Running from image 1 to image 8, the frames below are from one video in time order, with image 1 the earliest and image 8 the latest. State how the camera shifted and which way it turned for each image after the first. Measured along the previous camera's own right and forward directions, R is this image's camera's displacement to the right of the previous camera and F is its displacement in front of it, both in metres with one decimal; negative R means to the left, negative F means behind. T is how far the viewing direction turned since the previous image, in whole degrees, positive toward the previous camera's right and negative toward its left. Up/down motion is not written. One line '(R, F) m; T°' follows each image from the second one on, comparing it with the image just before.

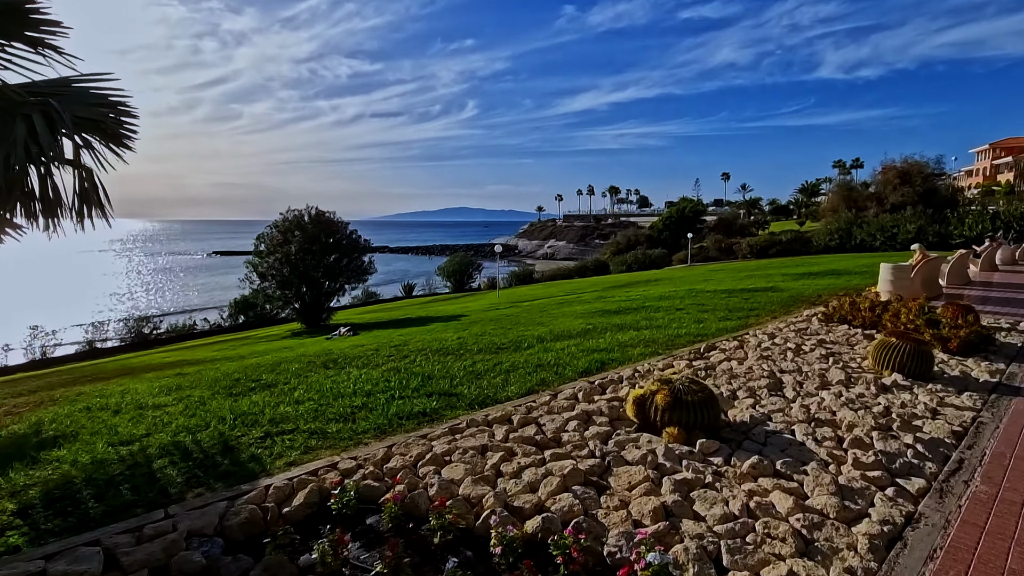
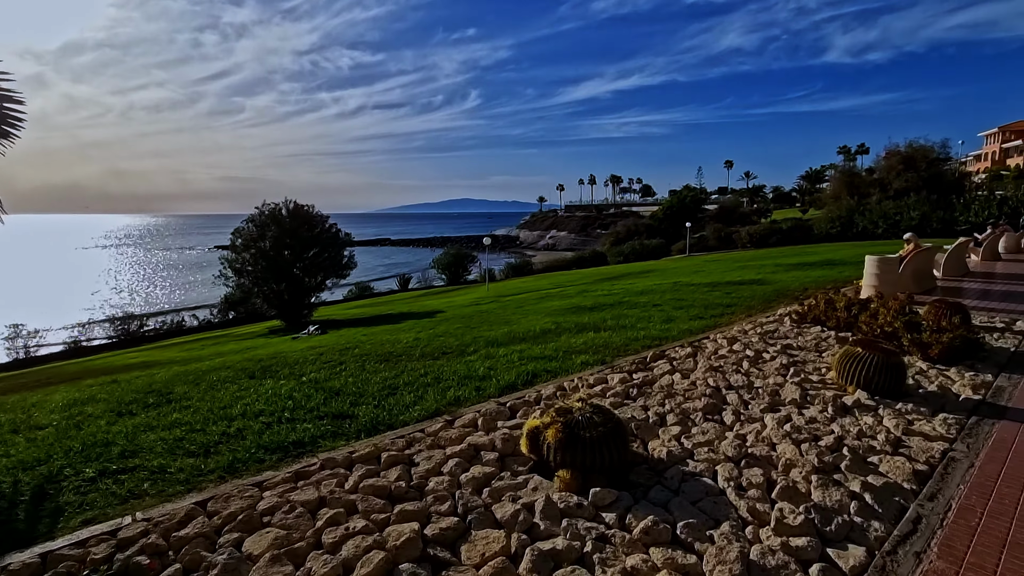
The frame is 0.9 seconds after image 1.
(+1.0, +0.8) m; -1°
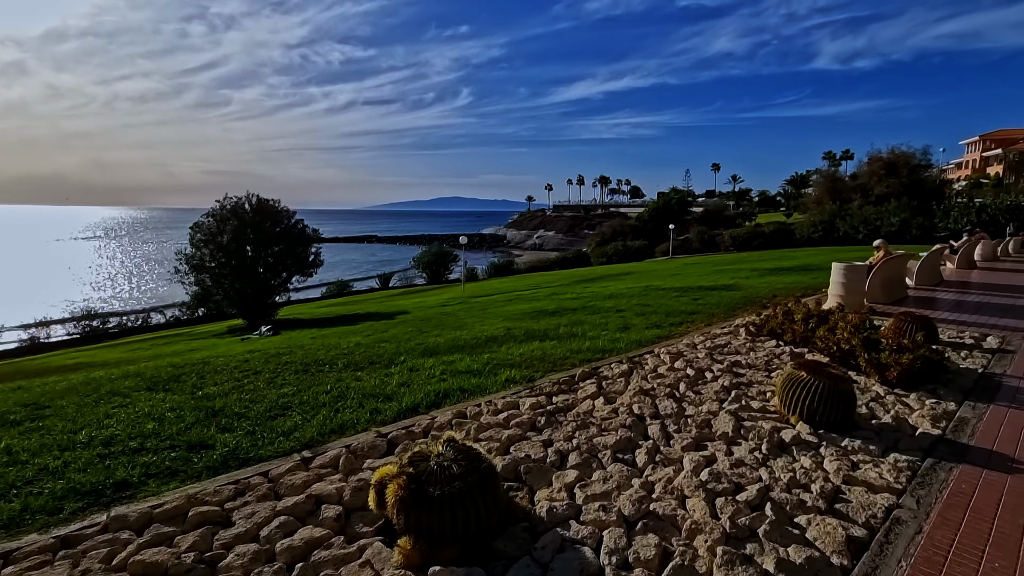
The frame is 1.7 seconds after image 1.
(+0.8, +0.7) m; +1°
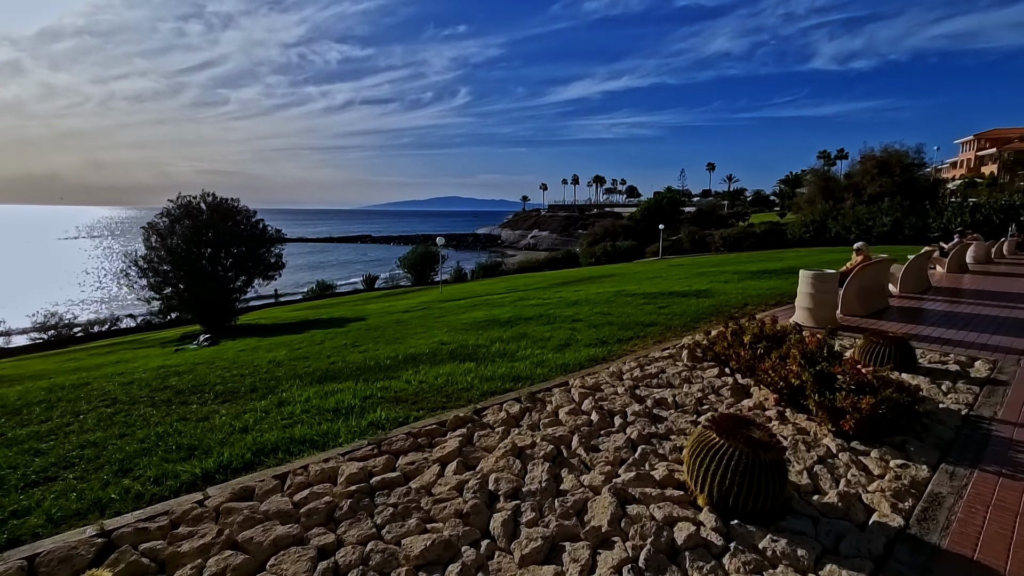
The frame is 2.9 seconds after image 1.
(+1.2, +1.2) m; 0°
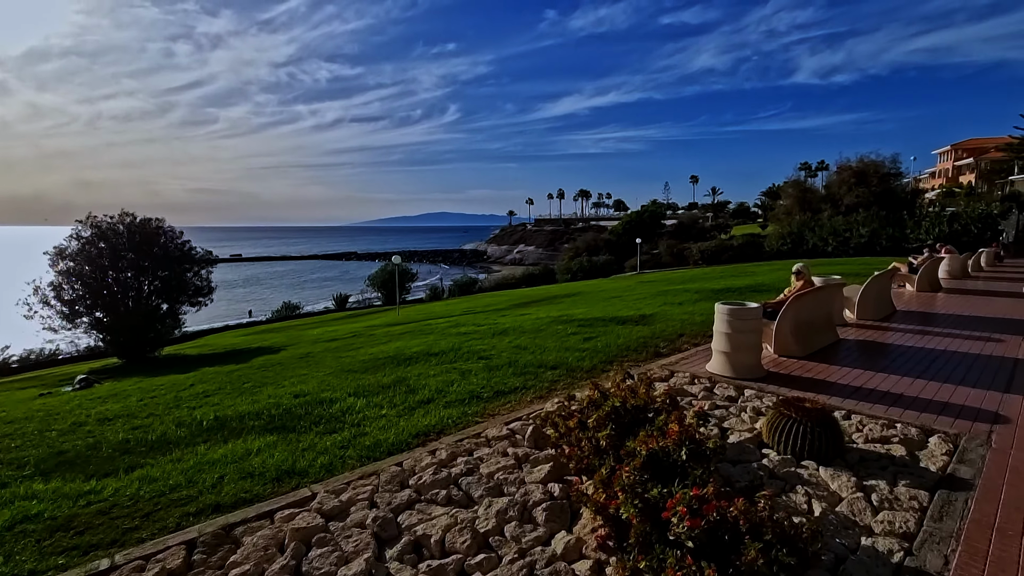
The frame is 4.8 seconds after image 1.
(+1.9, +1.7) m; +1°
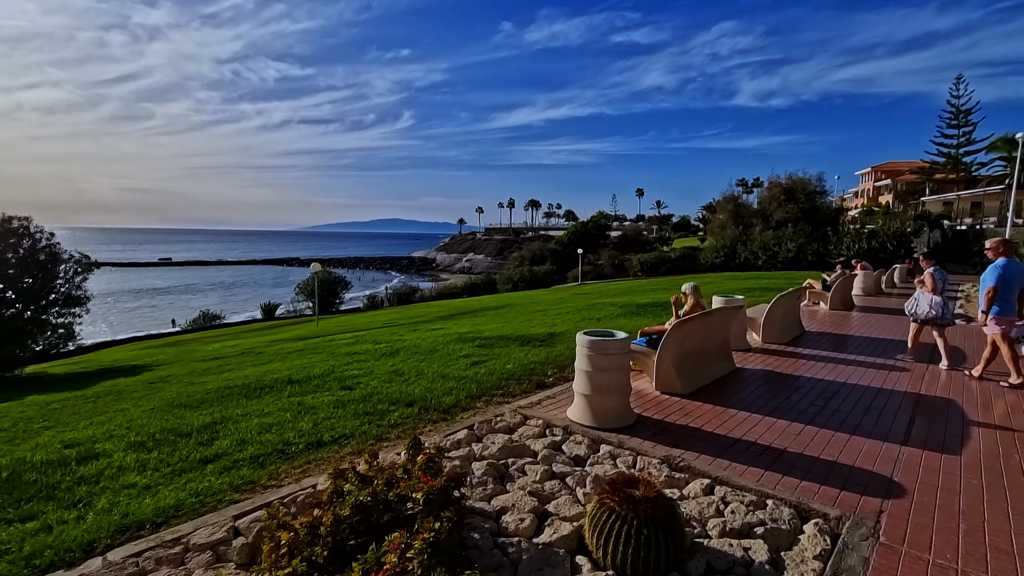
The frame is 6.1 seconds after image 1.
(+1.4, +1.2) m; +5°
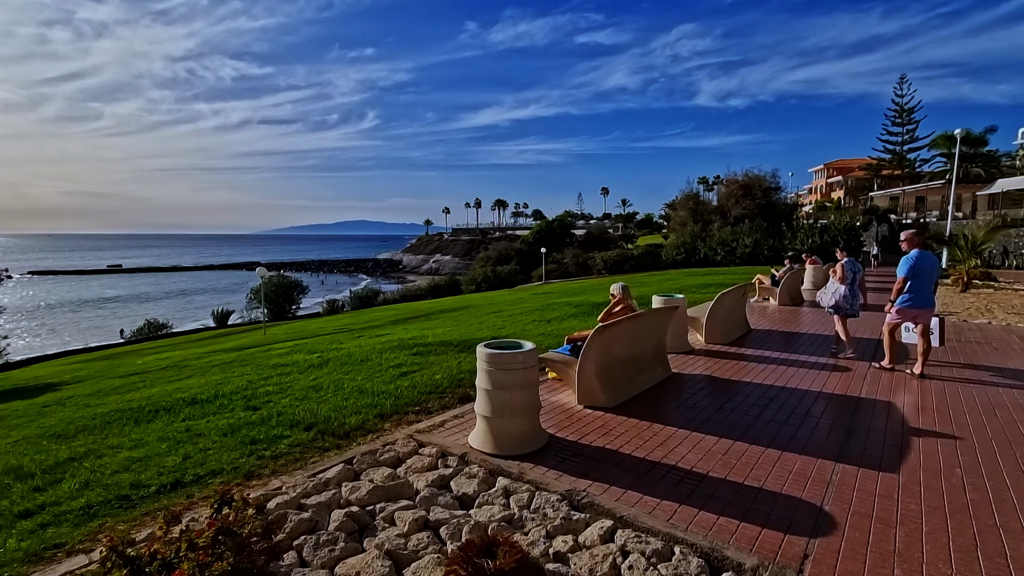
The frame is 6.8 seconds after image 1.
(+0.7, +0.6) m; +3°
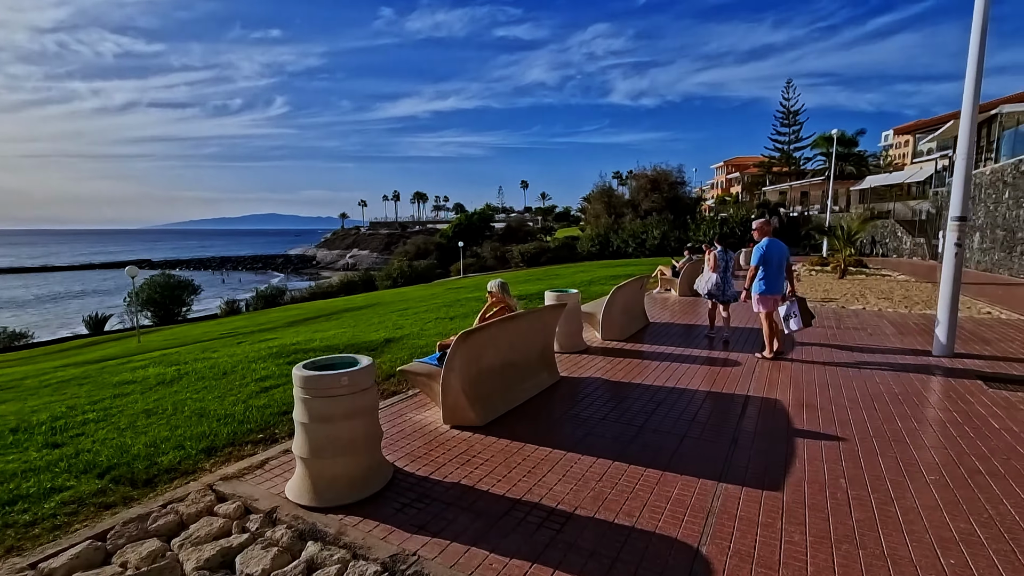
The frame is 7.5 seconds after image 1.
(+0.6, +0.7) m; +9°
